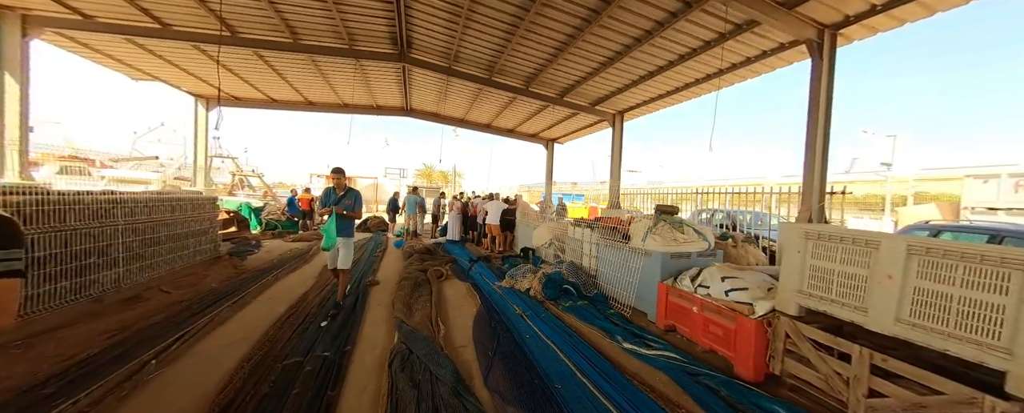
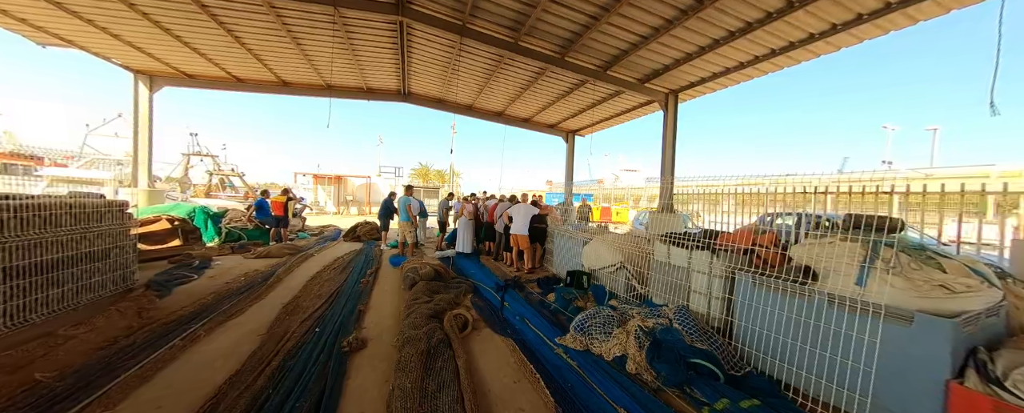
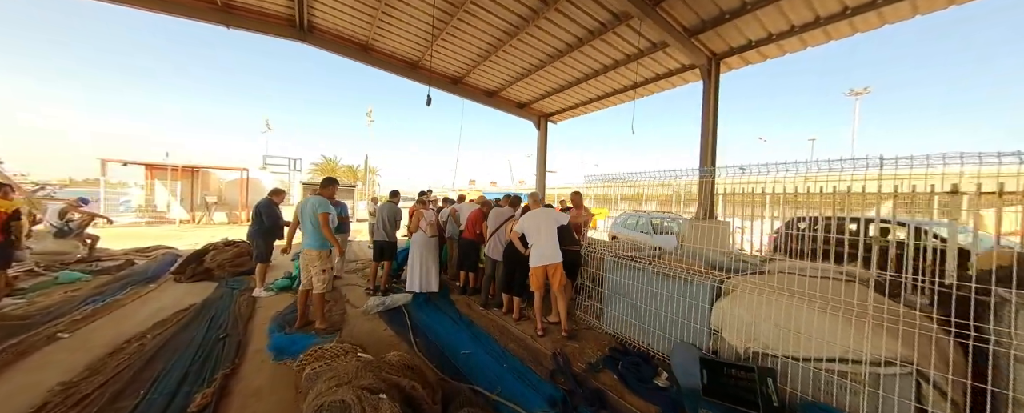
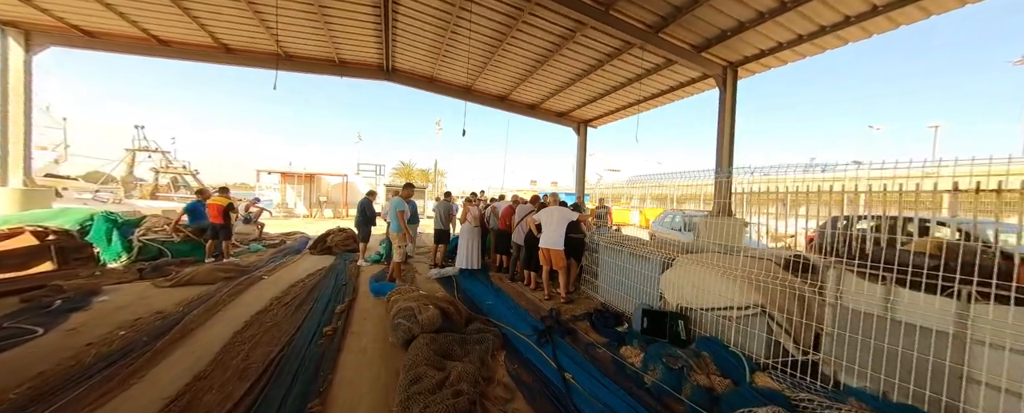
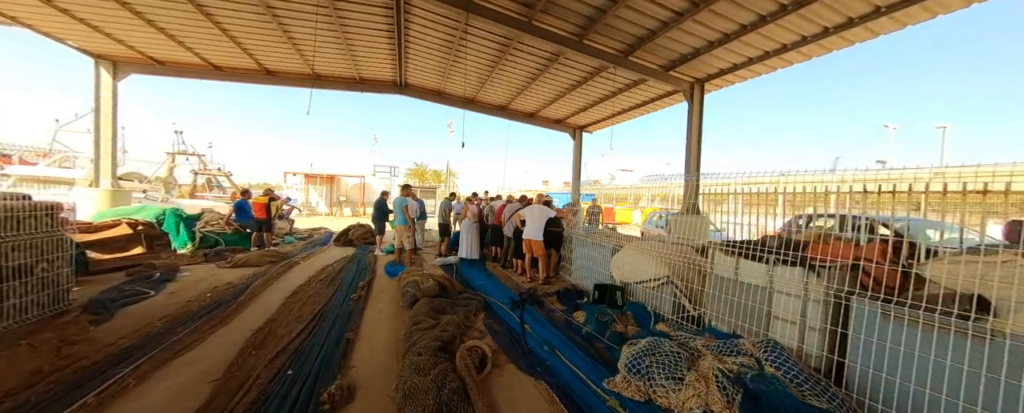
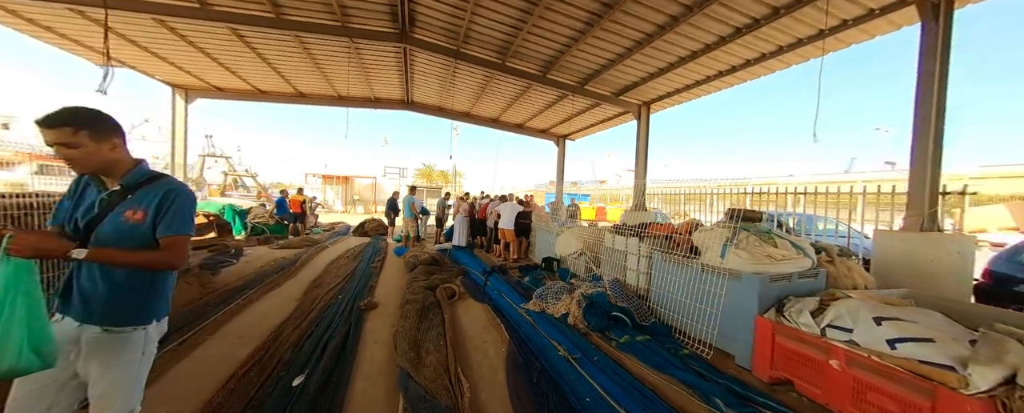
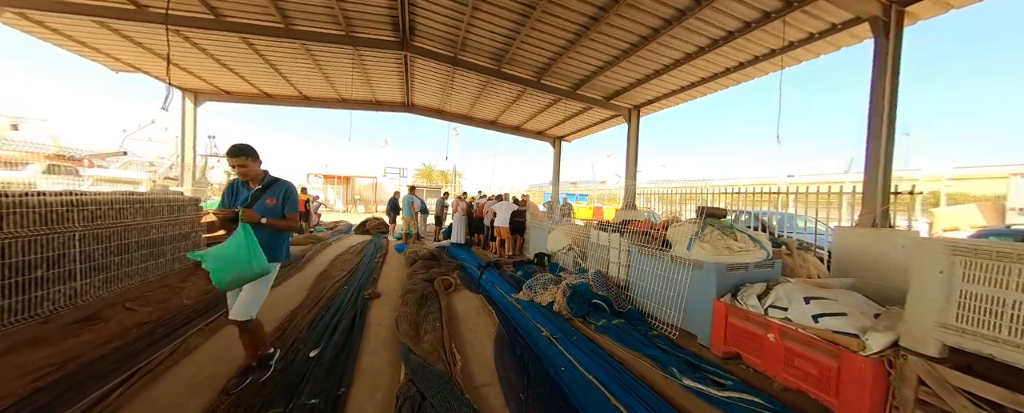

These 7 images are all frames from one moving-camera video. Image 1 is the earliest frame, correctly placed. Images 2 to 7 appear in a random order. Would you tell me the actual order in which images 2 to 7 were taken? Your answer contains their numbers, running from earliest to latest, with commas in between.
7, 6, 2, 5, 4, 3
